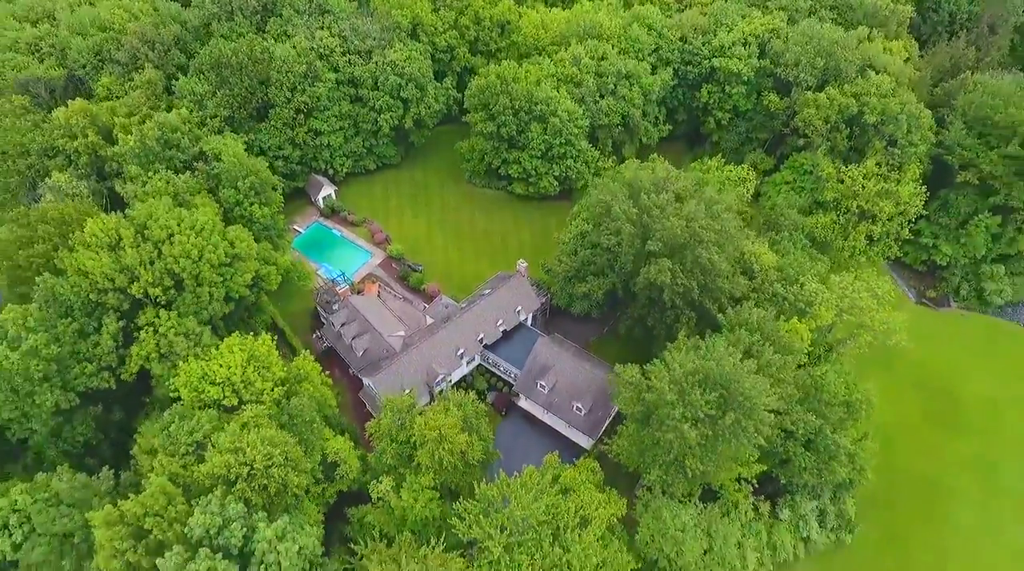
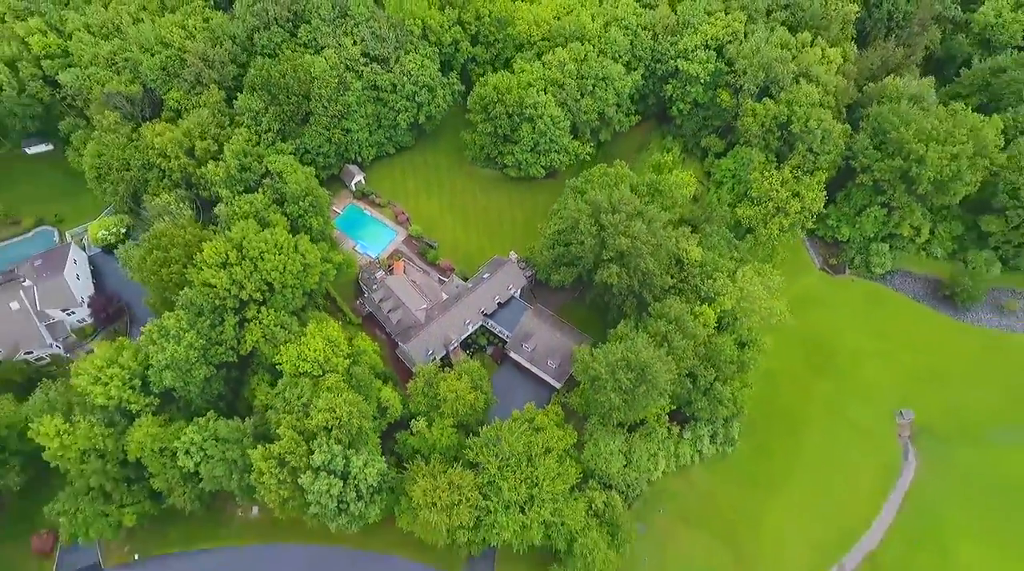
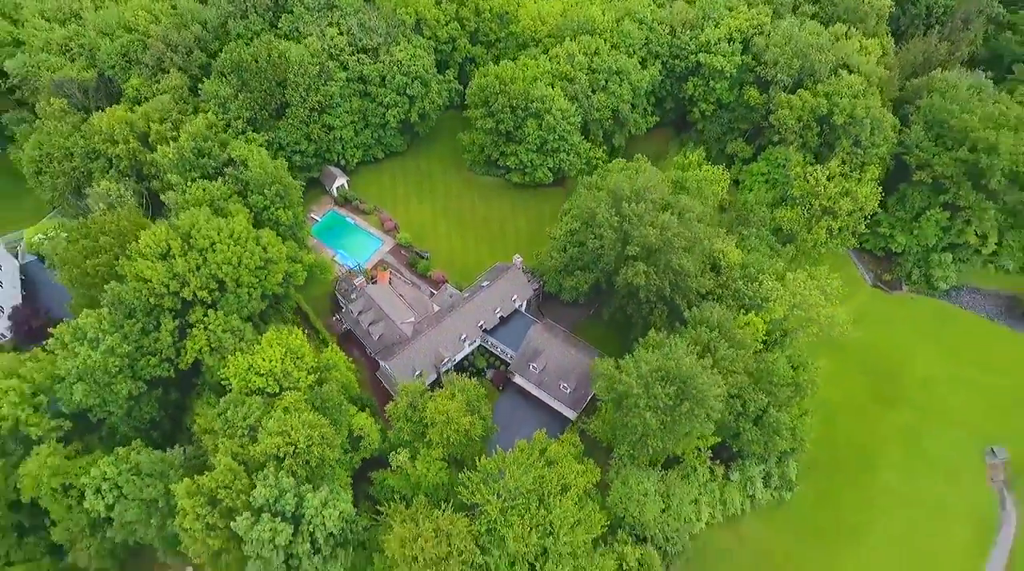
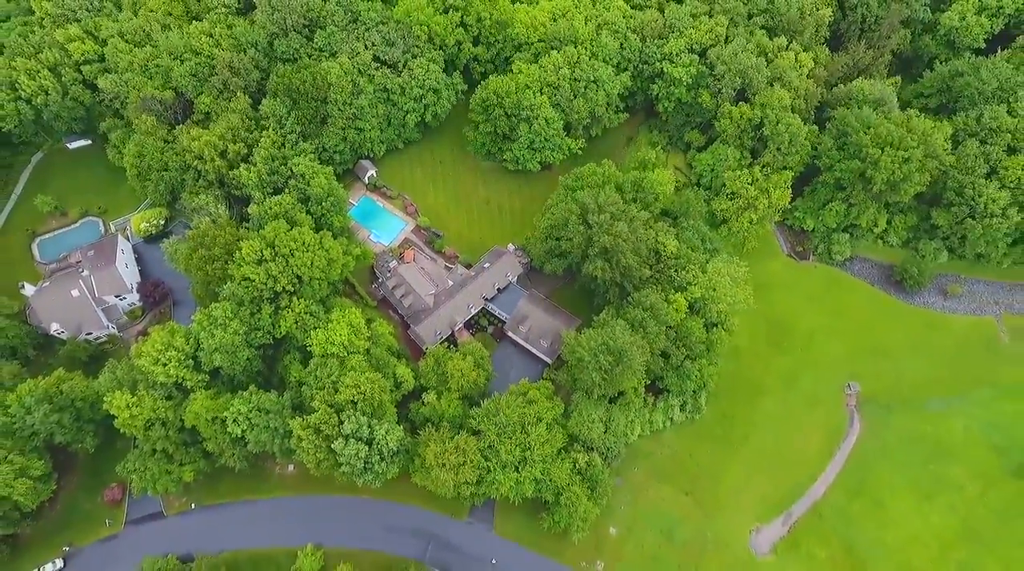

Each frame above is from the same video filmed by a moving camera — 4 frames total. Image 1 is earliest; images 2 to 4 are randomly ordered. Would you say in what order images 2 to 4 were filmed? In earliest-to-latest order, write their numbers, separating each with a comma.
3, 2, 4
